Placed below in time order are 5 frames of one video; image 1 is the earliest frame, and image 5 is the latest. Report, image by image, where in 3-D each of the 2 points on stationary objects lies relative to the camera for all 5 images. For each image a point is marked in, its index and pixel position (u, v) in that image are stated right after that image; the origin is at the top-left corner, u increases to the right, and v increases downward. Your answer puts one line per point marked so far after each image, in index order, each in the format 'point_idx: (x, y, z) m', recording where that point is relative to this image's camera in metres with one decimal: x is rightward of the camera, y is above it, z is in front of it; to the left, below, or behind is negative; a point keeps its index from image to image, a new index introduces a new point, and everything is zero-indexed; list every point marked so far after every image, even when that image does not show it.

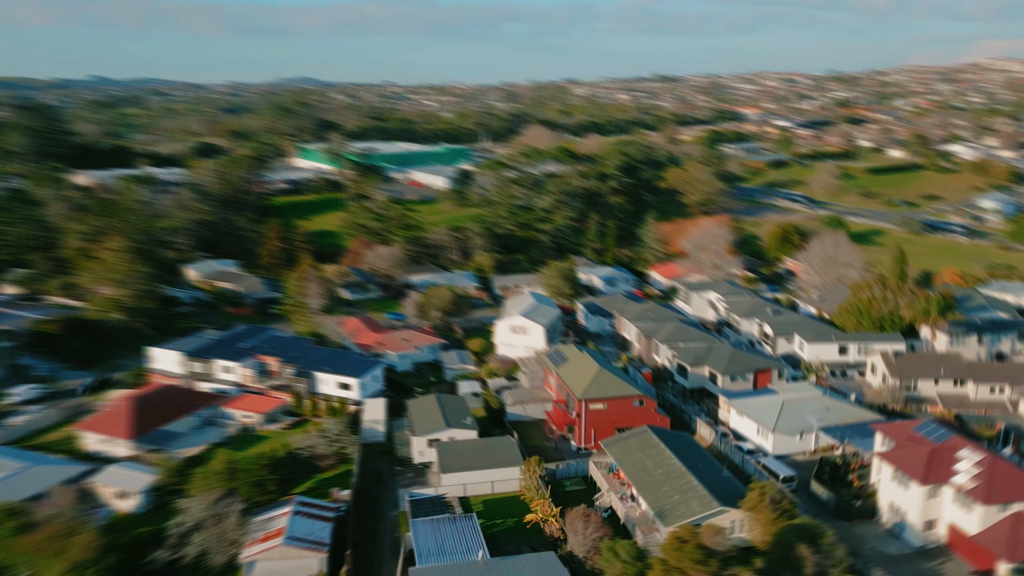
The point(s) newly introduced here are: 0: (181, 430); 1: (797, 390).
0: (-8.0, -3.4, +19.9) m
1: (+6.7, -2.4, +19.4) m
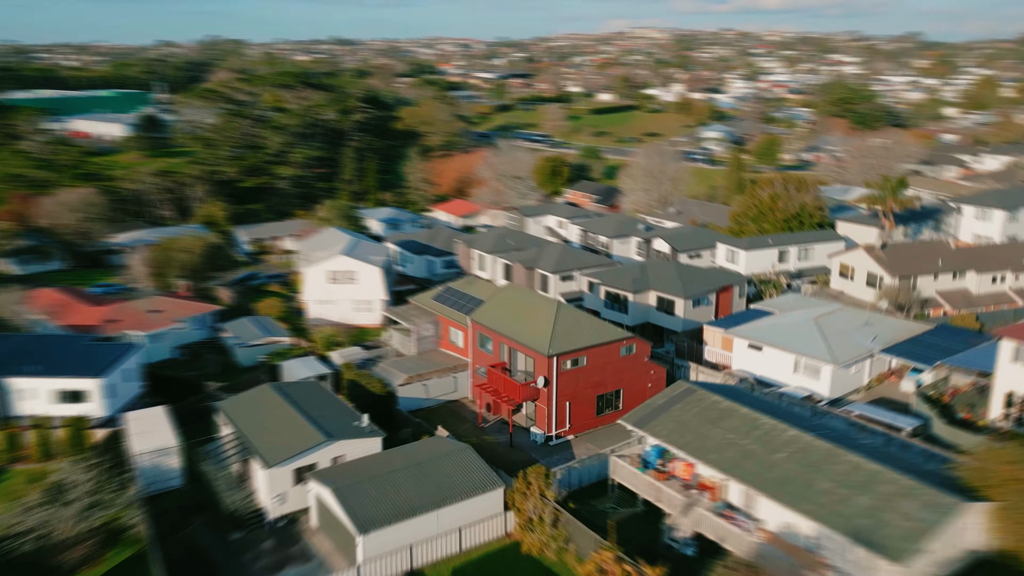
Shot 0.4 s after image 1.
0: (-8.9, -2.8, +8.8) m
1: (+4.8, -0.3, +13.8) m
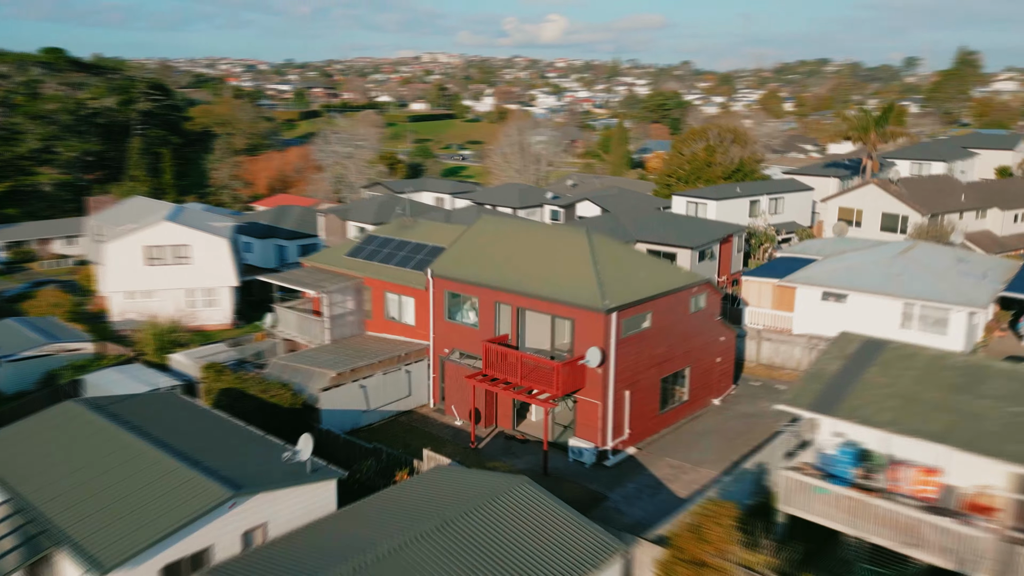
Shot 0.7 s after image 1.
0: (-7.8, -2.5, +2.1) m
1: (+4.1, +0.5, +10.2) m
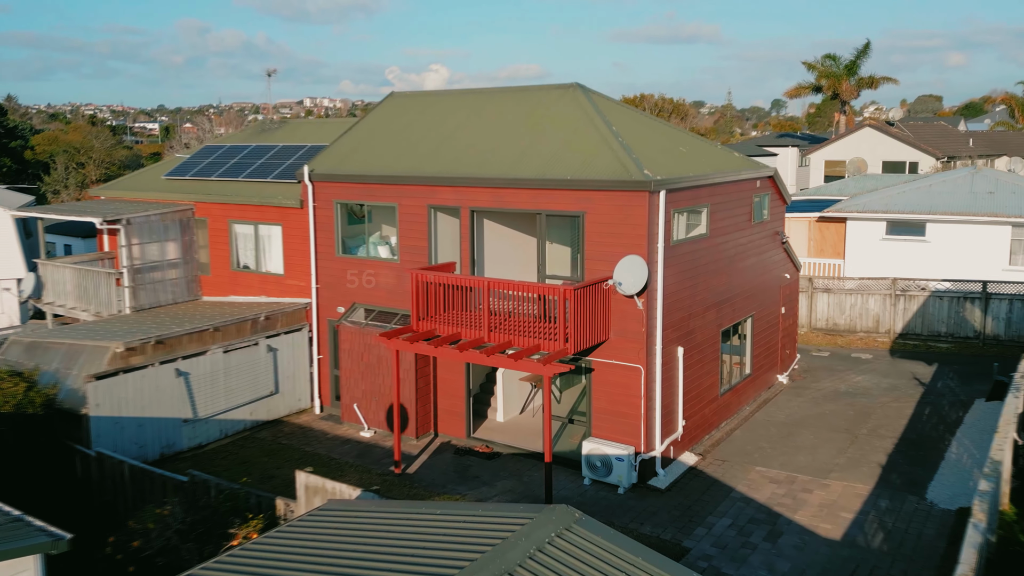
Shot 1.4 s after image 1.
0: (-7.3, -2.0, -2.0) m
1: (+3.4, +1.0, +7.7) m
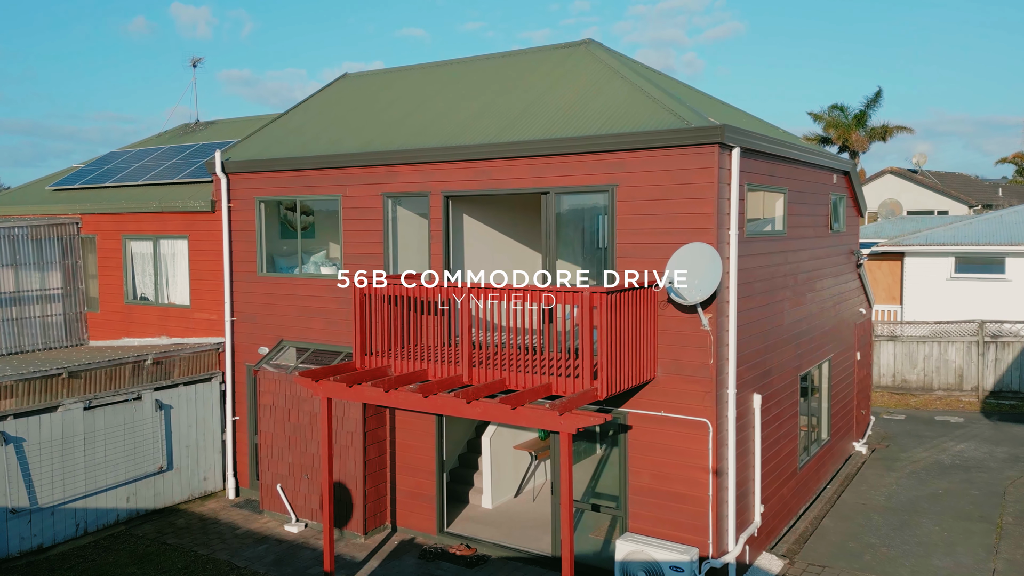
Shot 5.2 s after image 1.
0: (-7.2, -1.5, -3.5) m
1: (+3.3, +0.5, +6.7) m
